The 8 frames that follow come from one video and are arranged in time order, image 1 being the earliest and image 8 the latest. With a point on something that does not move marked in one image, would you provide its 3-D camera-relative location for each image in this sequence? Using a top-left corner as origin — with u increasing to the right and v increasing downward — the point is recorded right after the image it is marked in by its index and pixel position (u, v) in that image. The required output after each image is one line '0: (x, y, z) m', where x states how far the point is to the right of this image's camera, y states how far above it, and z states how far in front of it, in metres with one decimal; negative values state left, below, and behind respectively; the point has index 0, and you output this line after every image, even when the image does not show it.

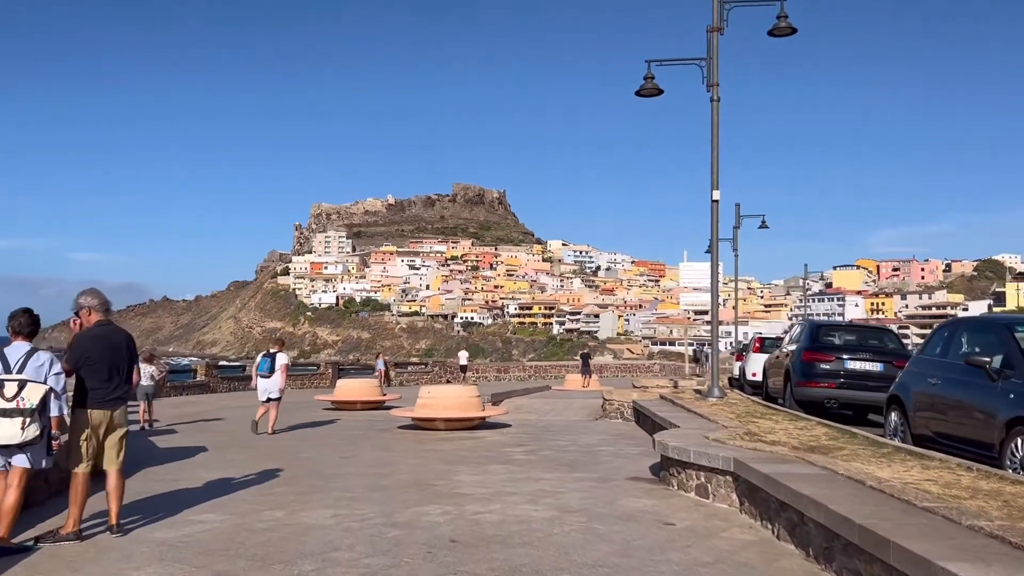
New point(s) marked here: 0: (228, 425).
0: (-5.2, -2.6, +16.7) m
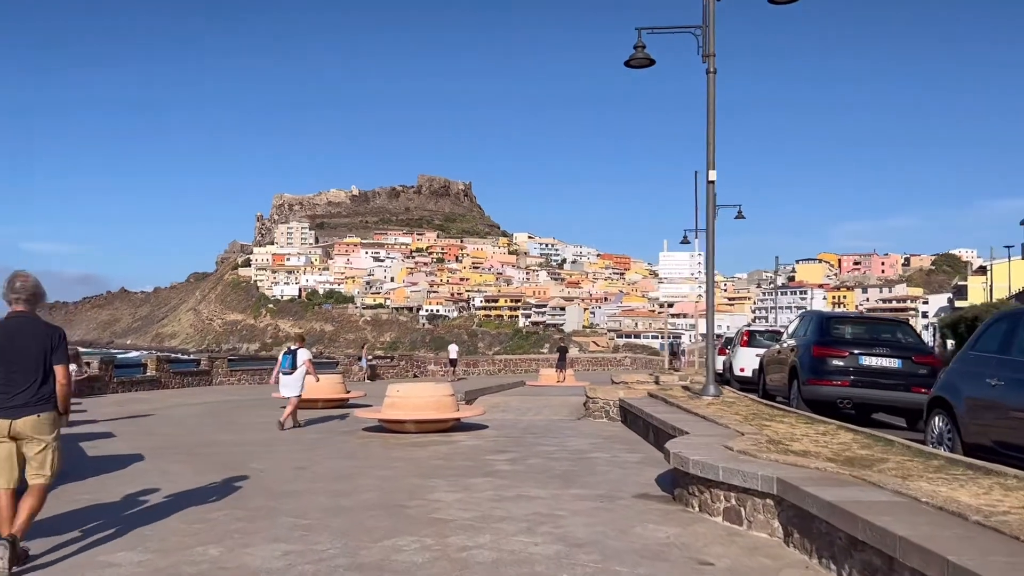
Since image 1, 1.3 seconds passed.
0: (-5.6, -2.4, +15.1) m
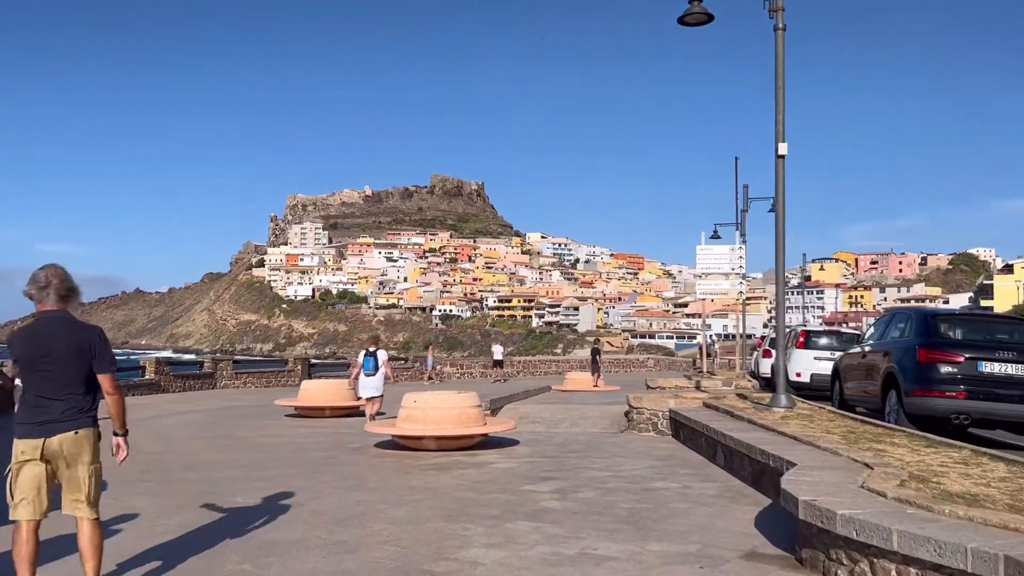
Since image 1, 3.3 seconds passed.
0: (-5.1, -2.3, +13.1) m
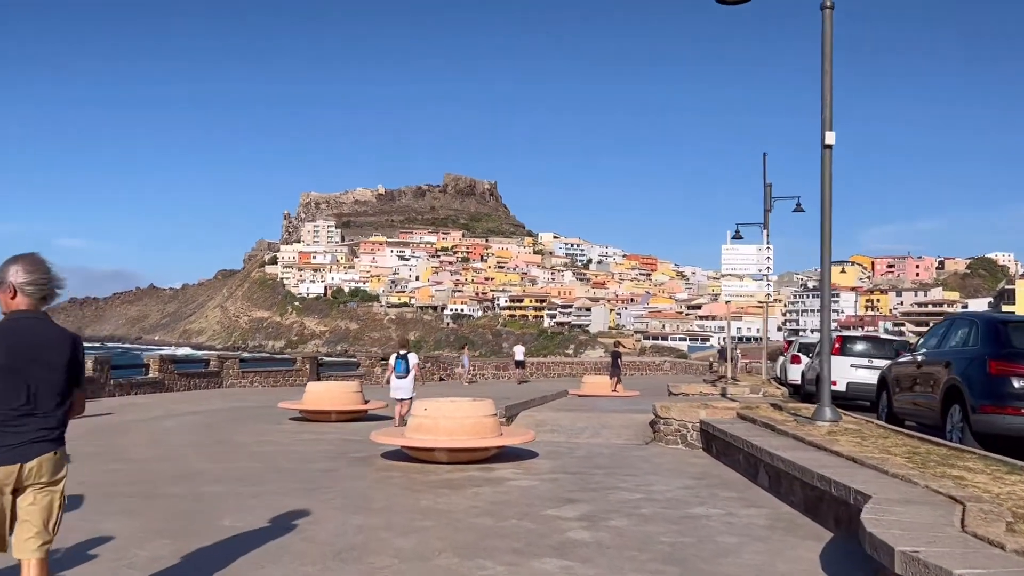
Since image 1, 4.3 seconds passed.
0: (-4.9, -2.2, +12.2) m
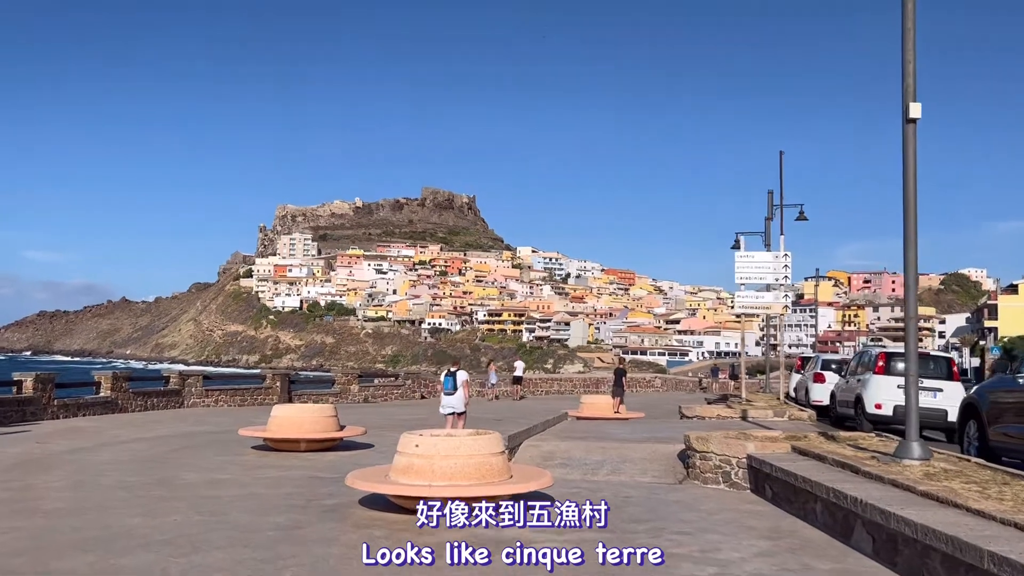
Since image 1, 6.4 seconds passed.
0: (-4.8, -2.2, +9.8) m
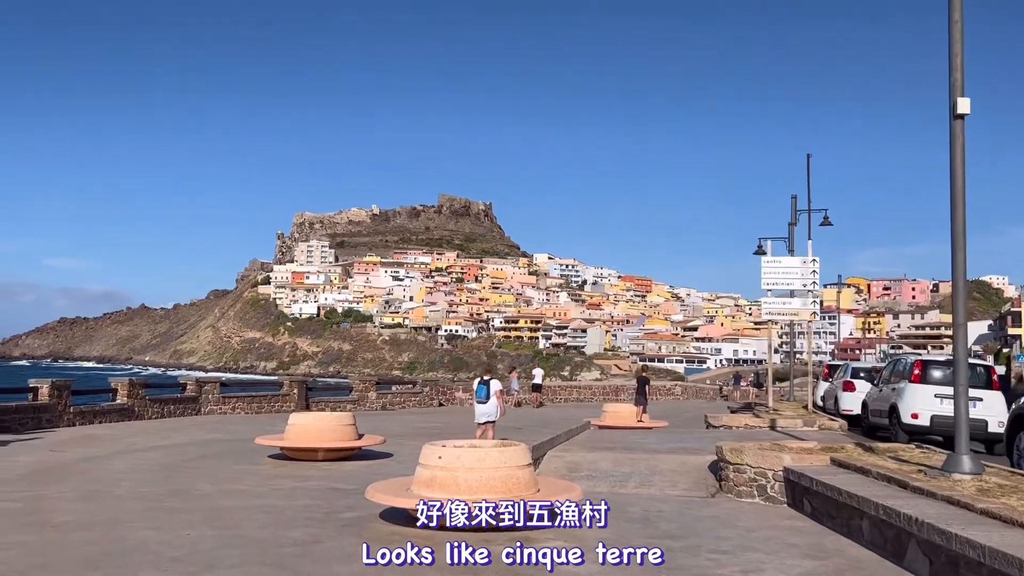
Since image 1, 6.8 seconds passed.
0: (-4.5, -2.3, +9.5) m
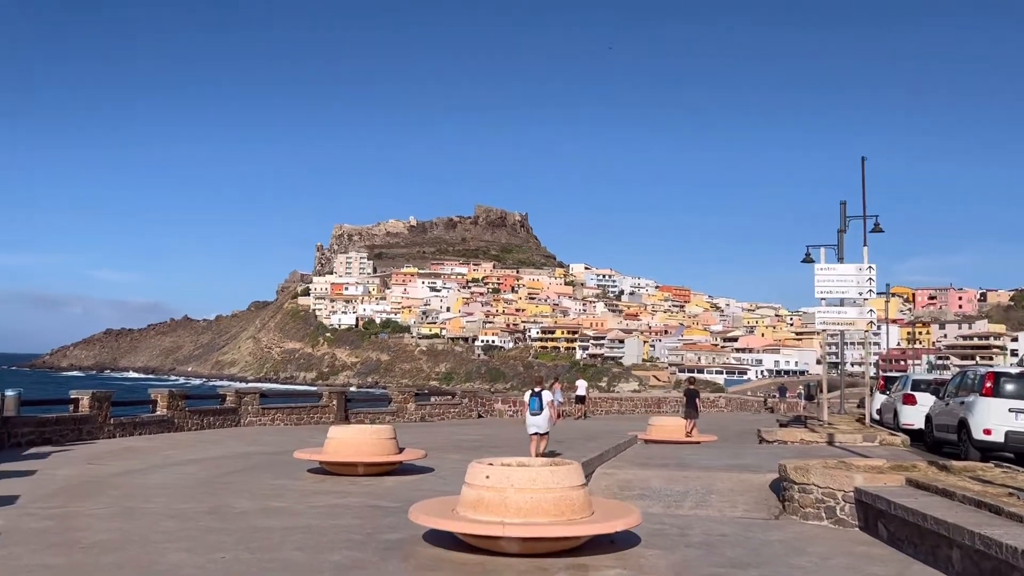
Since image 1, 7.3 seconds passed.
0: (-4.0, -2.4, +9.1) m
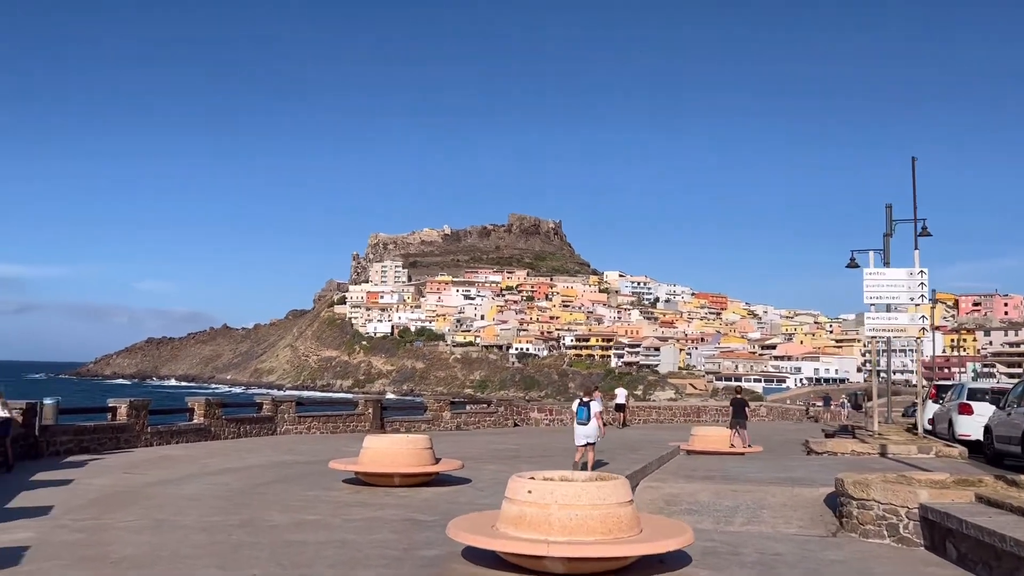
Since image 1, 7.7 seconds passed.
0: (-3.6, -2.5, +8.8) m
